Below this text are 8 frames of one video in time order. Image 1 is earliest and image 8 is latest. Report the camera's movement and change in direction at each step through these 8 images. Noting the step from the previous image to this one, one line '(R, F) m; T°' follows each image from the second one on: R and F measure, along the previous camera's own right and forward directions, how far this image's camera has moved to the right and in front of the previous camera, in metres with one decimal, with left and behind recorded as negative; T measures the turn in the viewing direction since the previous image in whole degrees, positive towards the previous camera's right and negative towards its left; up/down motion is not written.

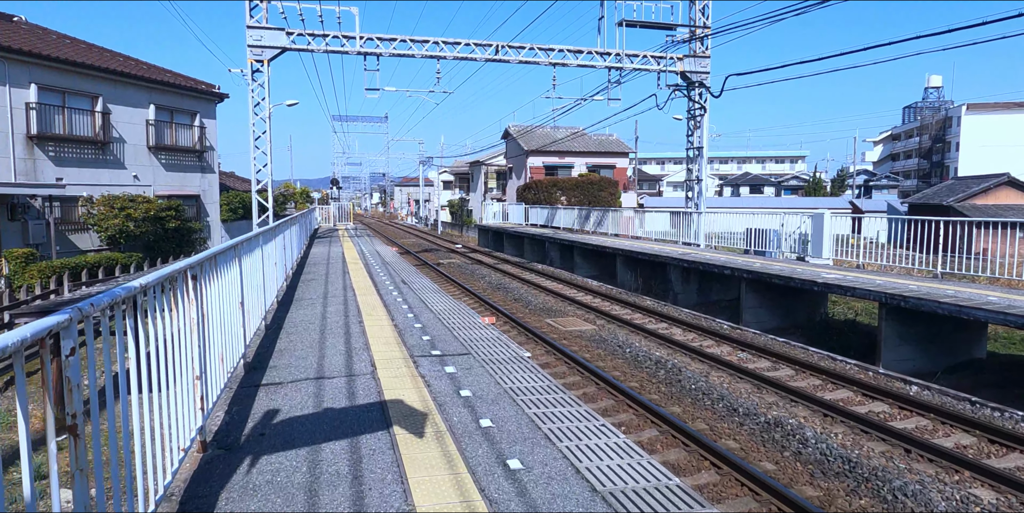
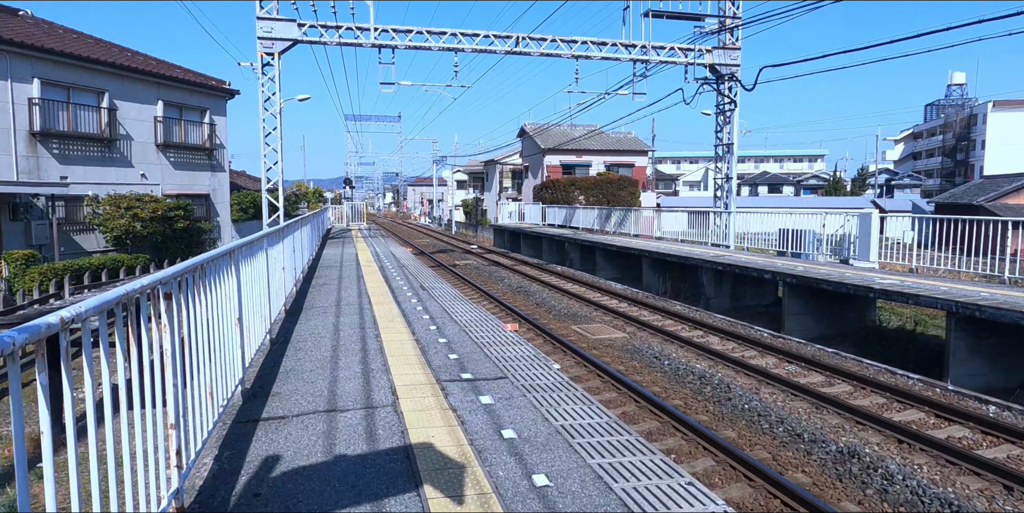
(-0.2, +0.6) m; -1°
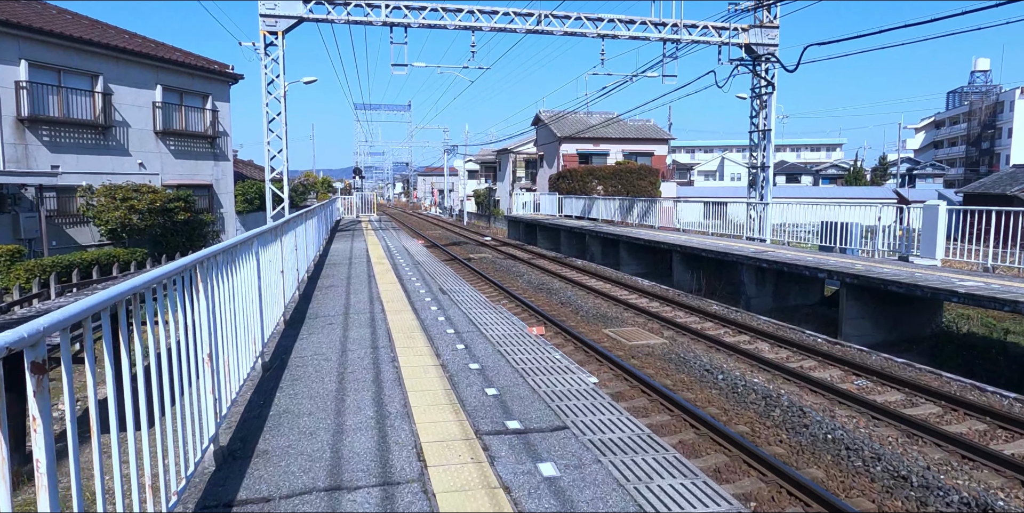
(-0.2, +0.9) m; -1°
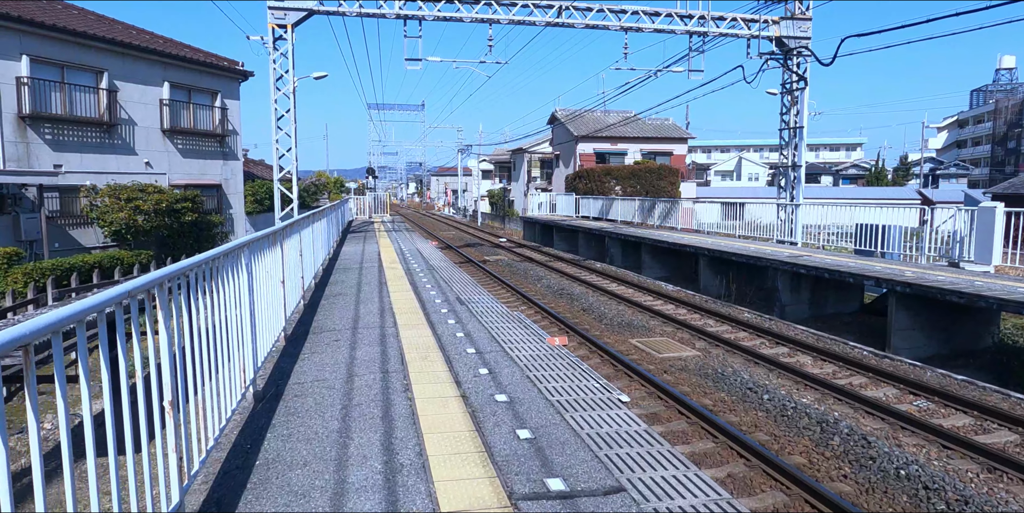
(-0.1, +0.6) m; -1°
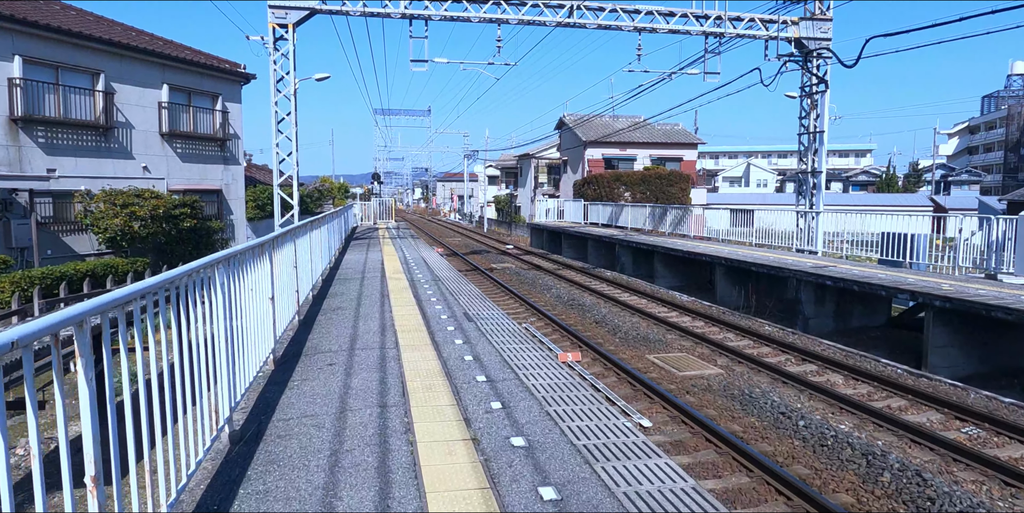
(-0.1, +0.5) m; 0°
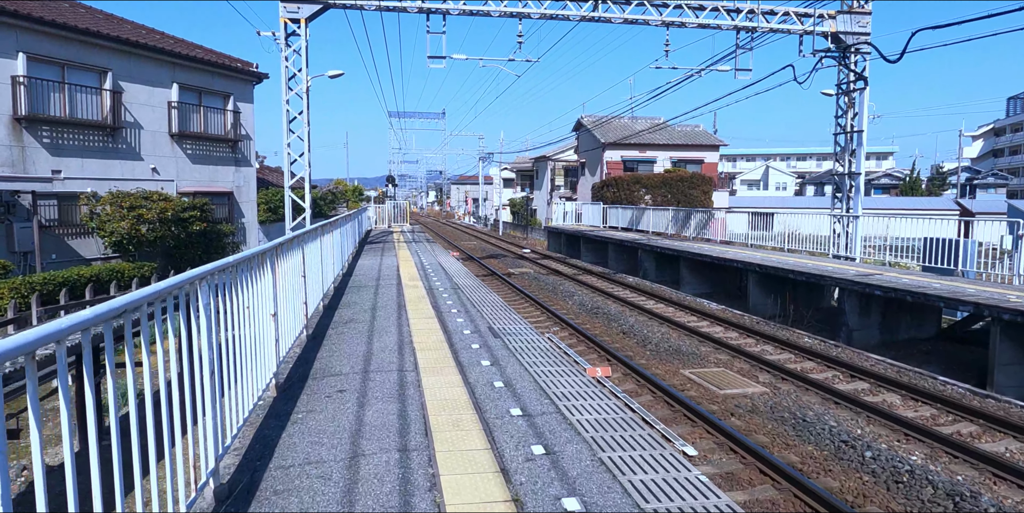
(-0.1, +0.5) m; -1°
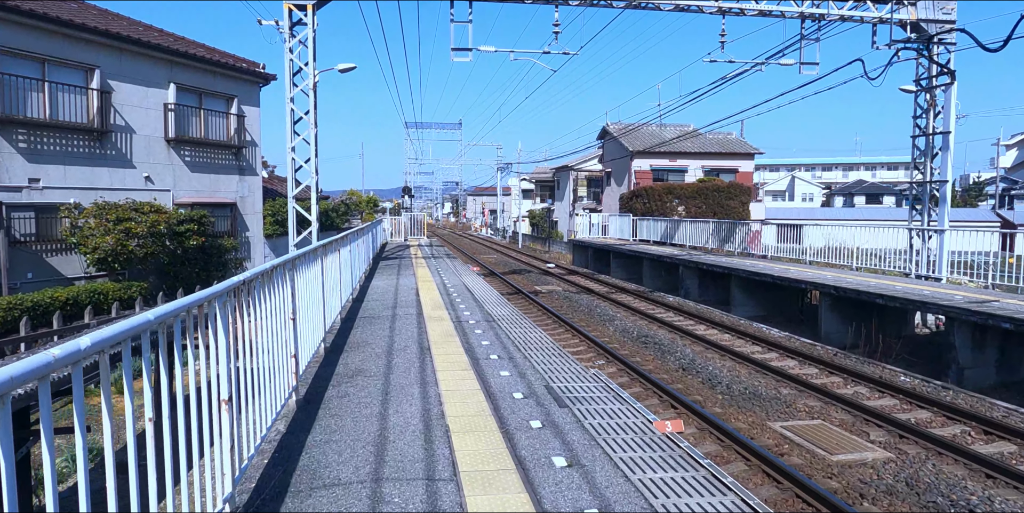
(-0.3, +1.4) m; -1°
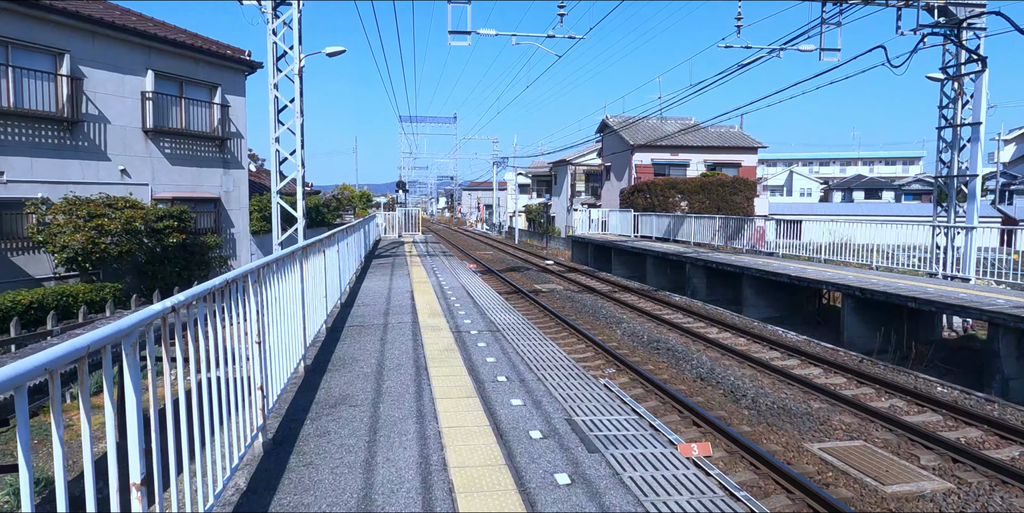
(-0.1, +0.7) m; 0°
